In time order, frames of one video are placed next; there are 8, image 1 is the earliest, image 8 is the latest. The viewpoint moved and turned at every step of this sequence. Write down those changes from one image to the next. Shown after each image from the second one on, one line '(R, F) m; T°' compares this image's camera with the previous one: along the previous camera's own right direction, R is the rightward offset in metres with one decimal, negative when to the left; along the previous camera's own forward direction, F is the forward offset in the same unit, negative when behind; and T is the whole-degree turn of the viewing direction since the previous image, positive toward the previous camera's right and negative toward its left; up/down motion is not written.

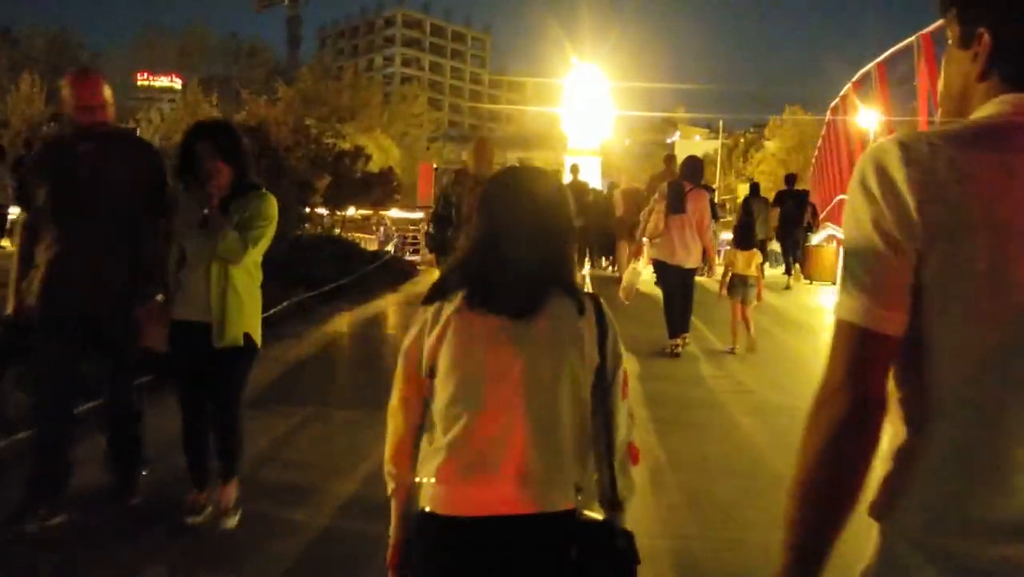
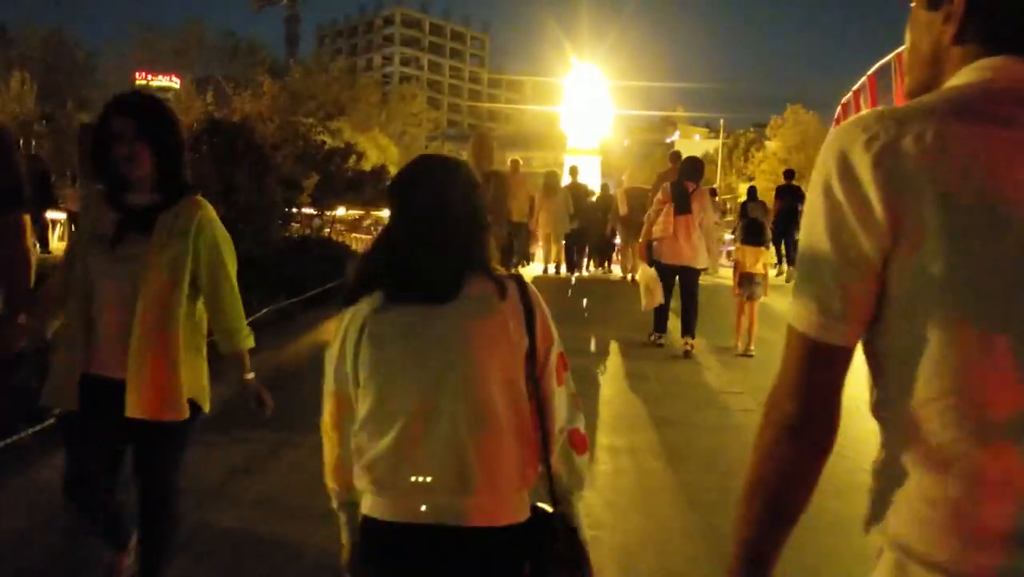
(0.0, +0.8) m; 0°
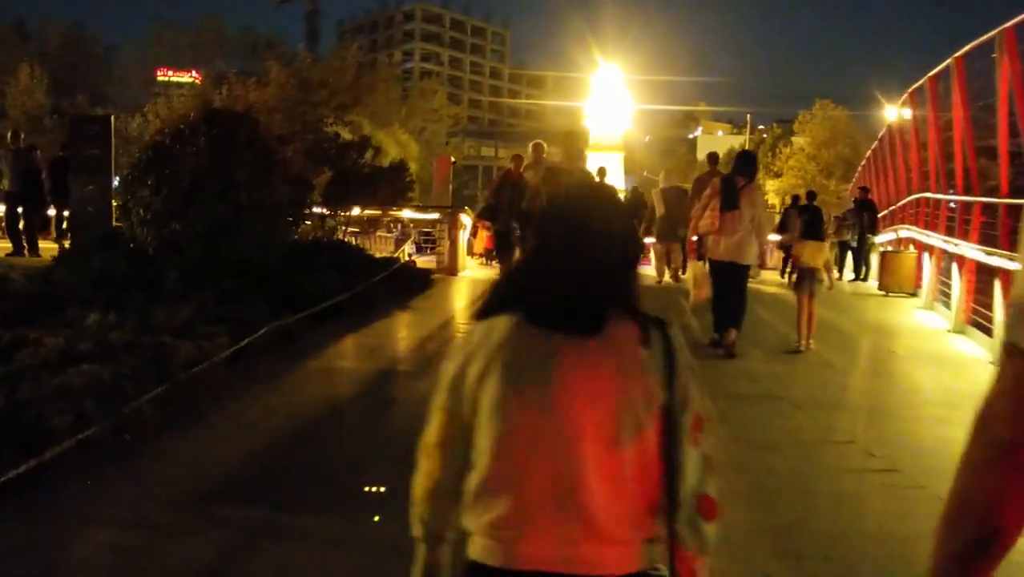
(-0.2, +1.6) m; -1°
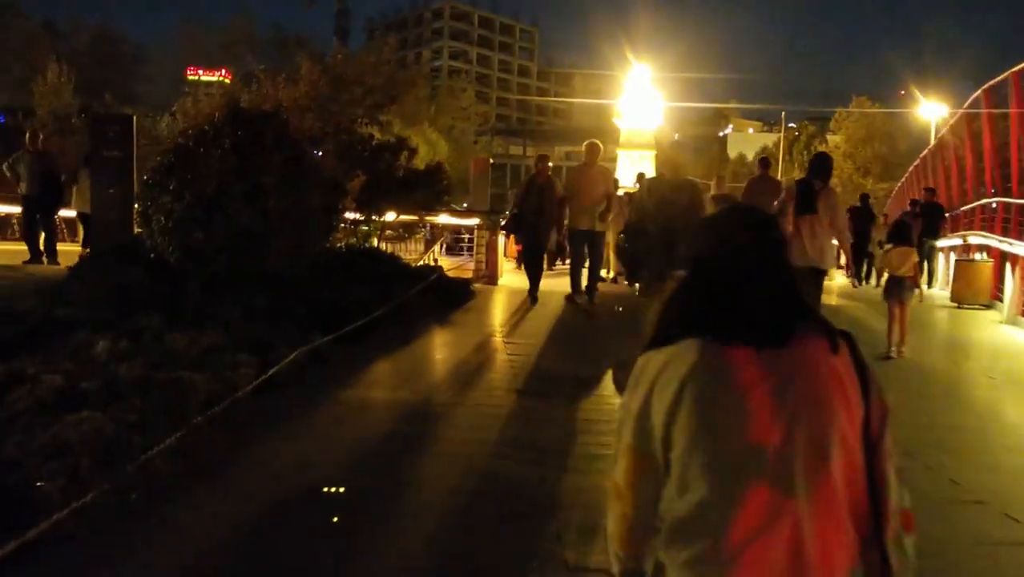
(-0.2, +1.0) m; -1°
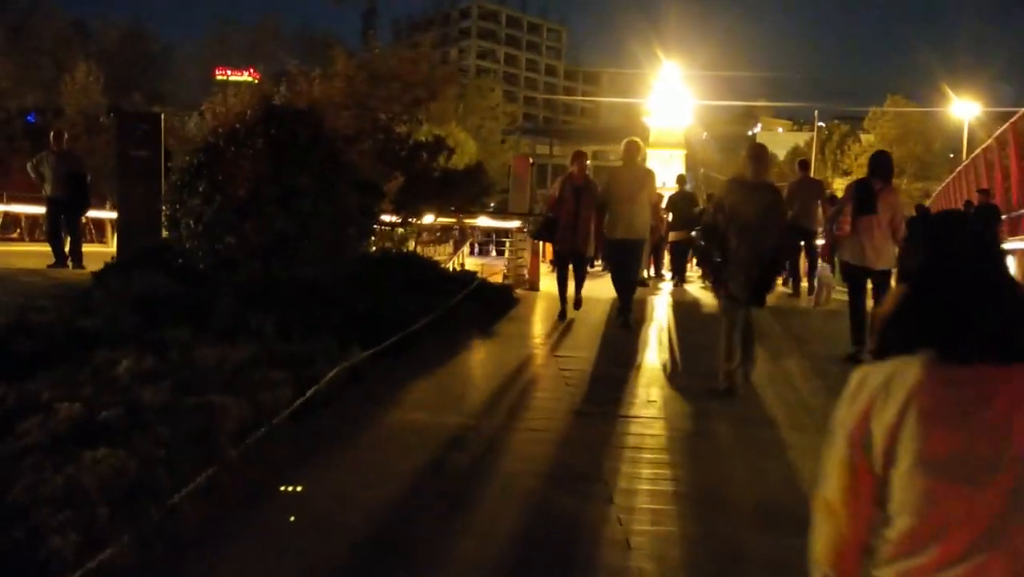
(-0.2, +0.7) m; -1°
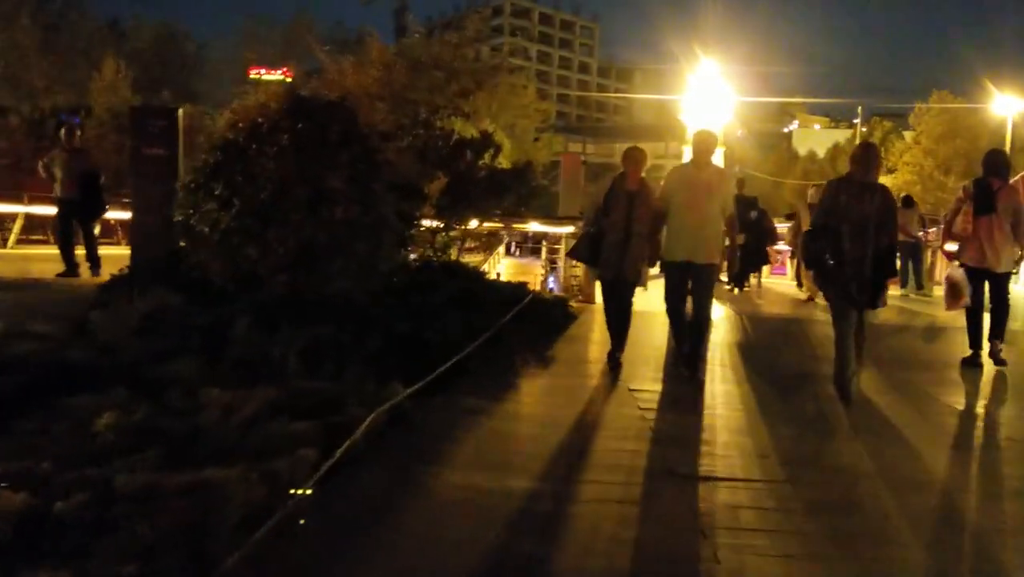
(-0.3, +1.4) m; -2°
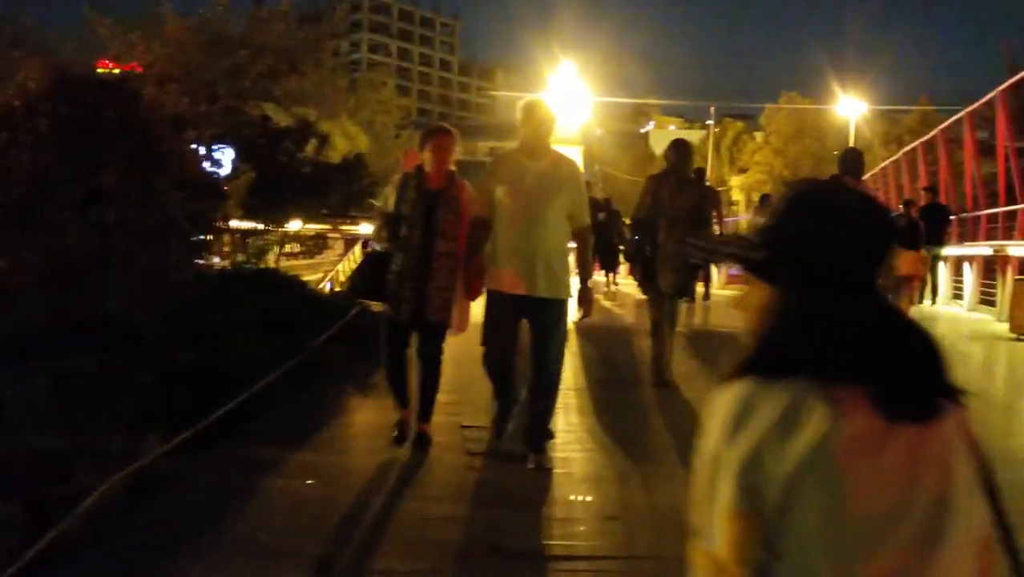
(+0.4, +1.3) m; +7°
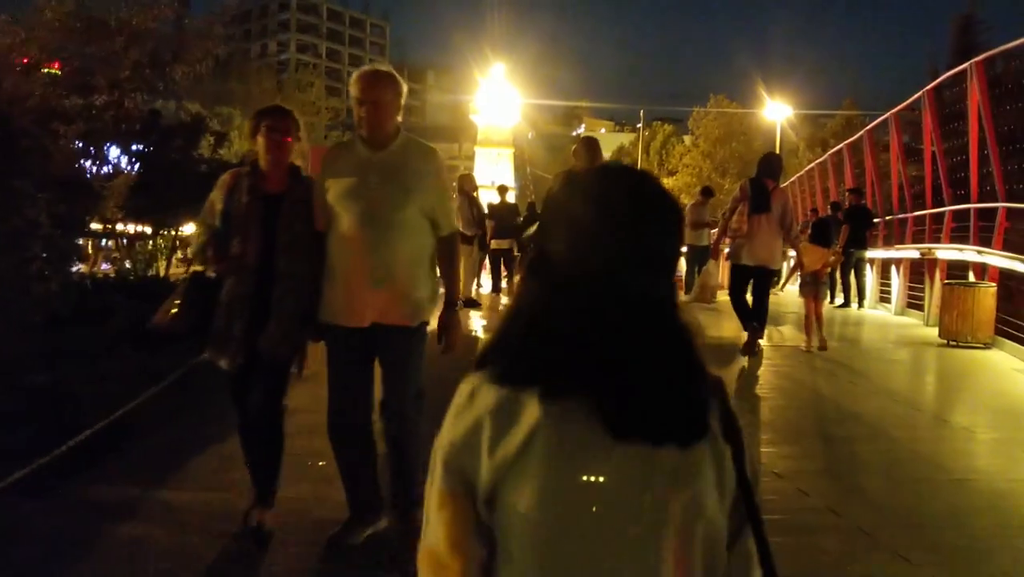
(+0.2, +0.7) m; +4°
